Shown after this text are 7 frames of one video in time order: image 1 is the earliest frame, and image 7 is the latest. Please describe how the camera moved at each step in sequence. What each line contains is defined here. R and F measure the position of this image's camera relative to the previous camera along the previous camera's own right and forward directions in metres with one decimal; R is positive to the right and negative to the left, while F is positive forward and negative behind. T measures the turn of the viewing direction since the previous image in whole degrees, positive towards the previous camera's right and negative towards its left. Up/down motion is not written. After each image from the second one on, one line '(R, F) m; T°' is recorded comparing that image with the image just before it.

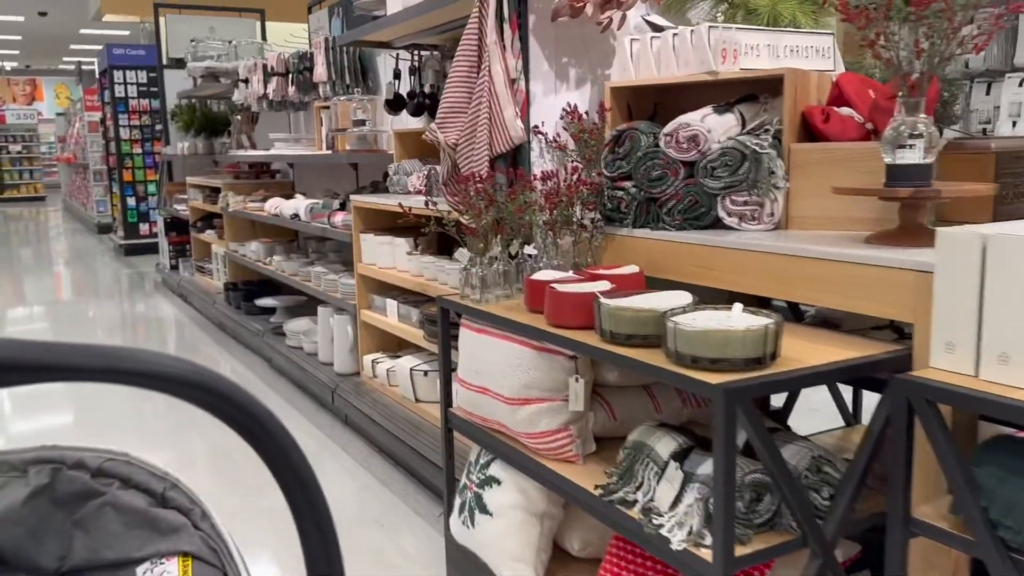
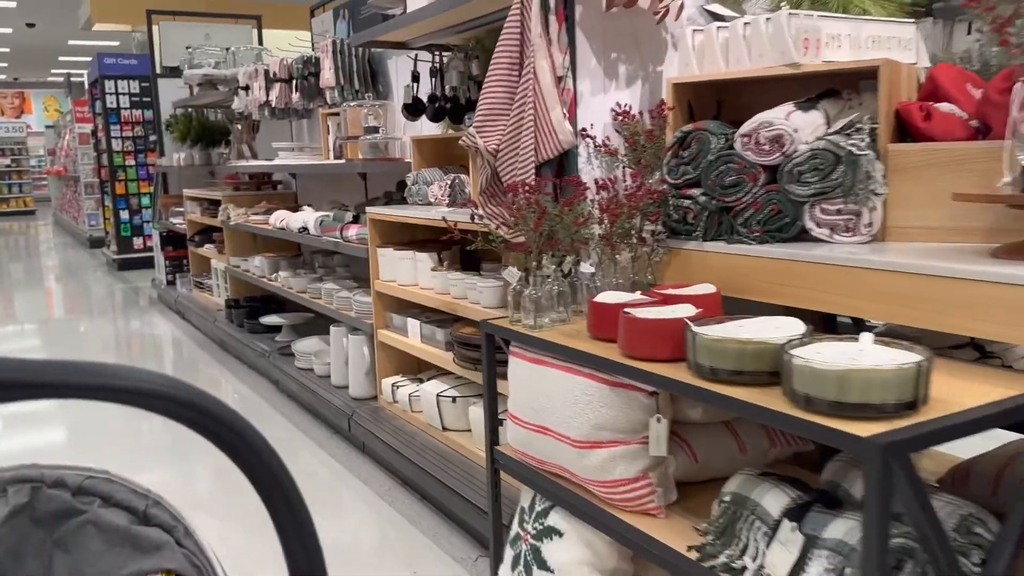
(-0.2, +0.3) m; +1°
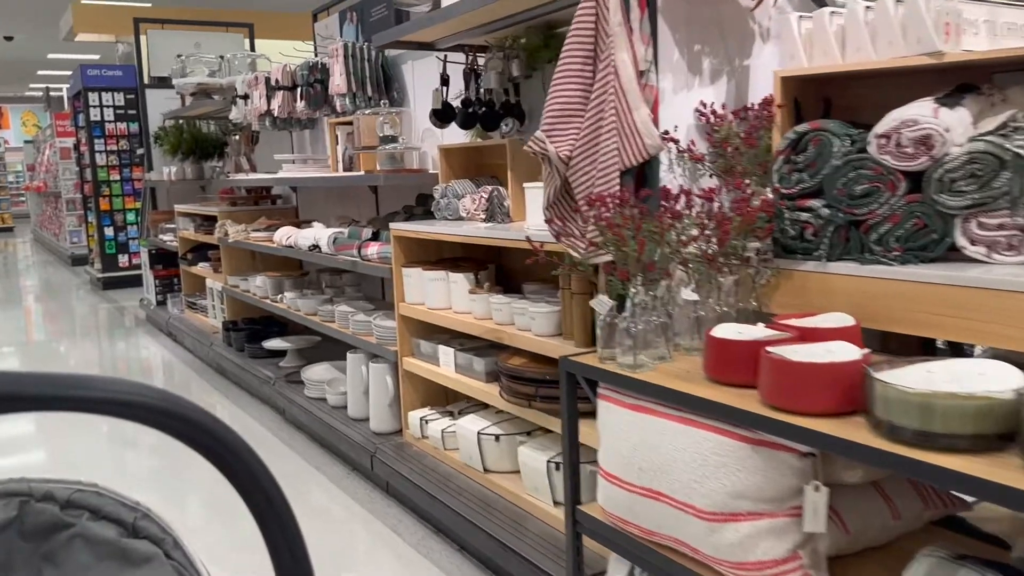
(-0.2, +0.3) m; +1°
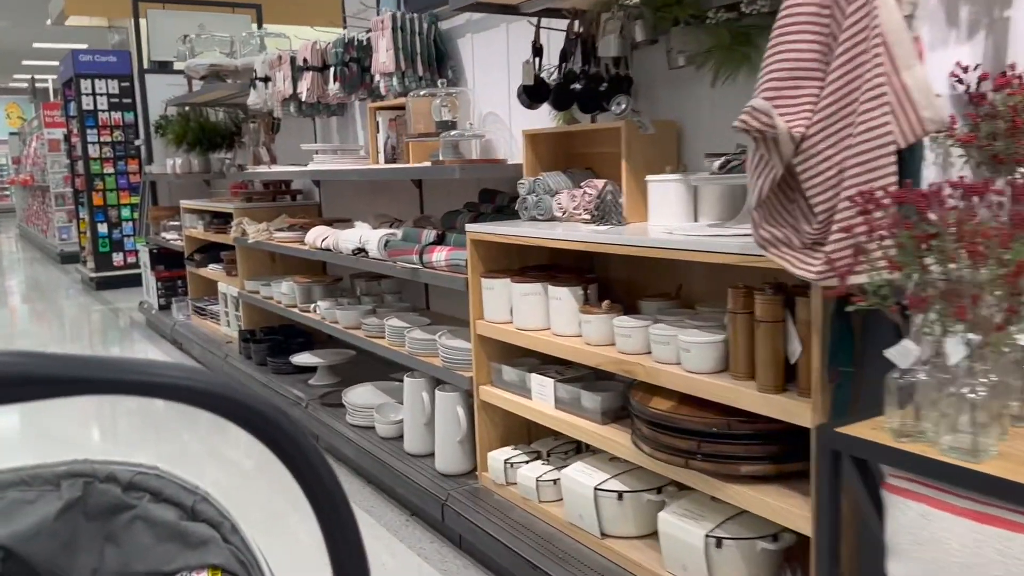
(-0.4, +0.5) m; +1°
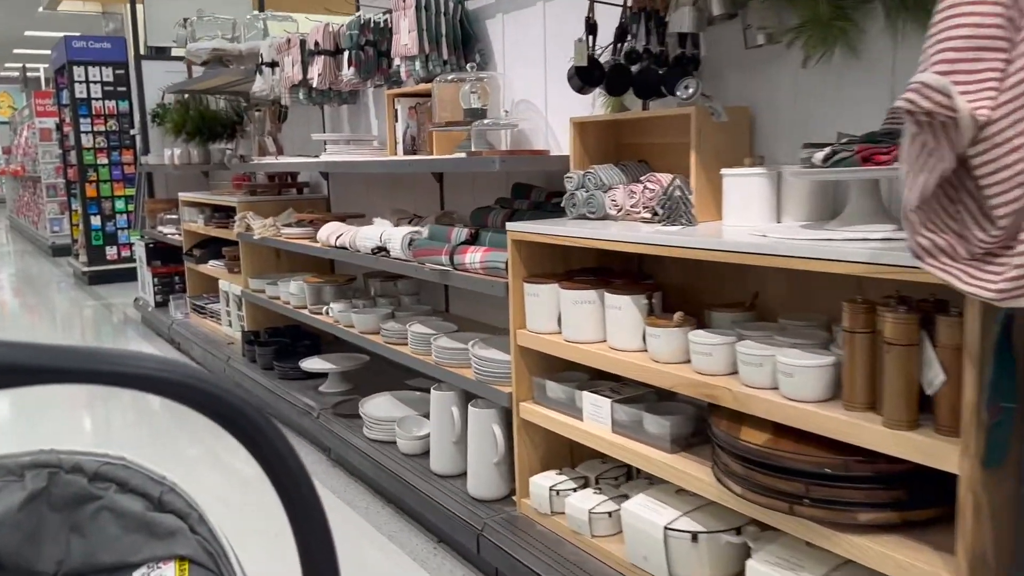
(-0.2, +0.3) m; 0°
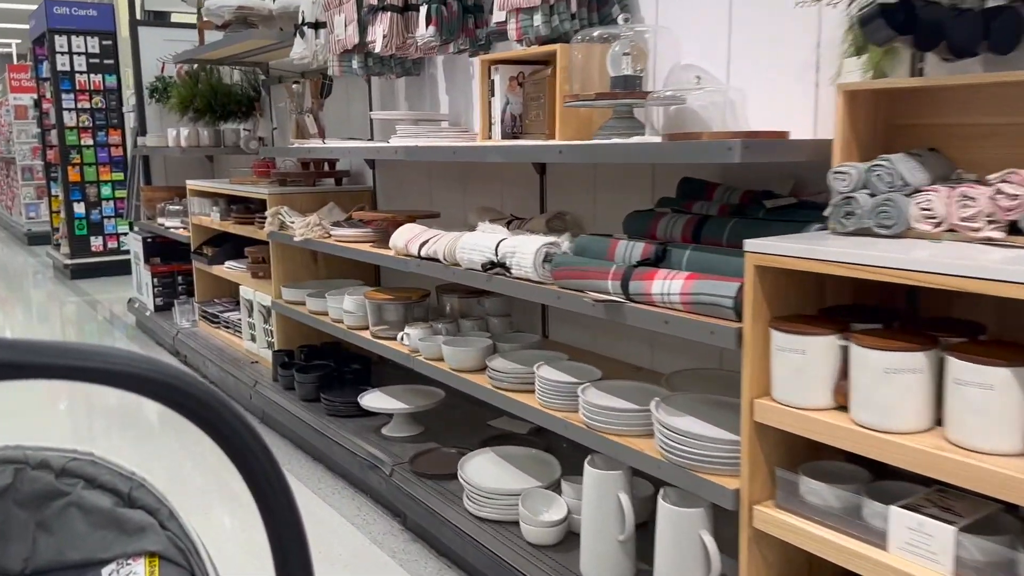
(-0.5, +0.8) m; +2°
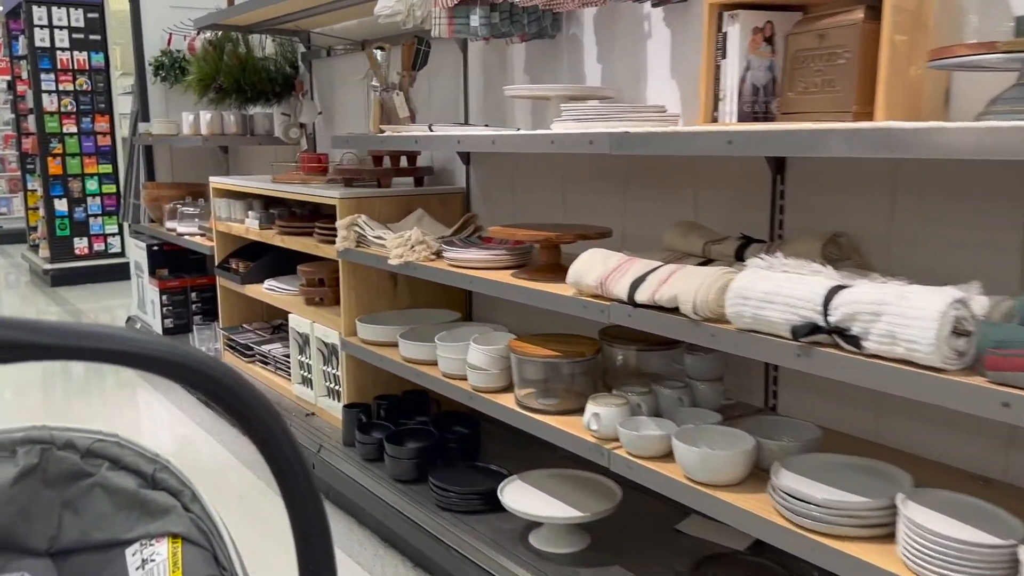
(-0.6, +0.9) m; +2°
